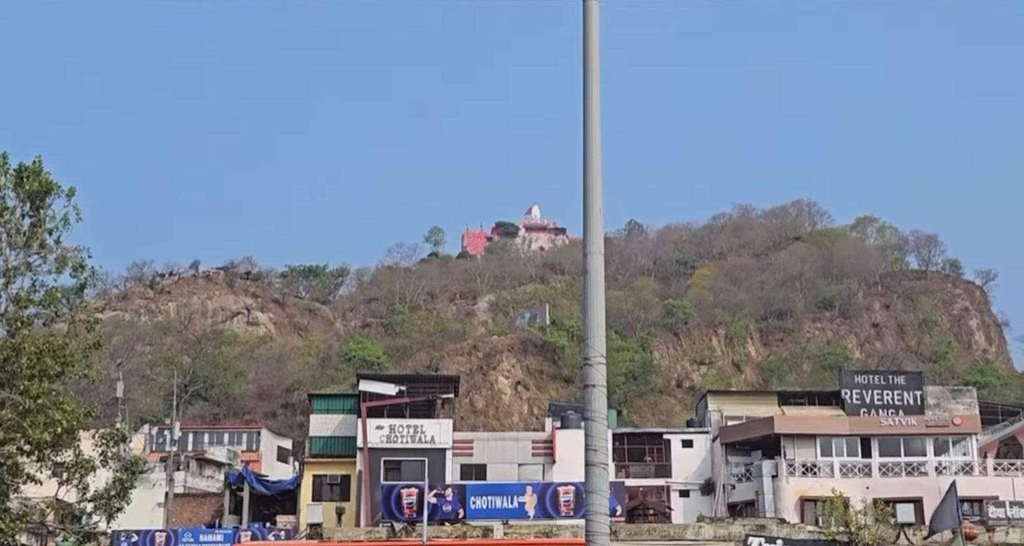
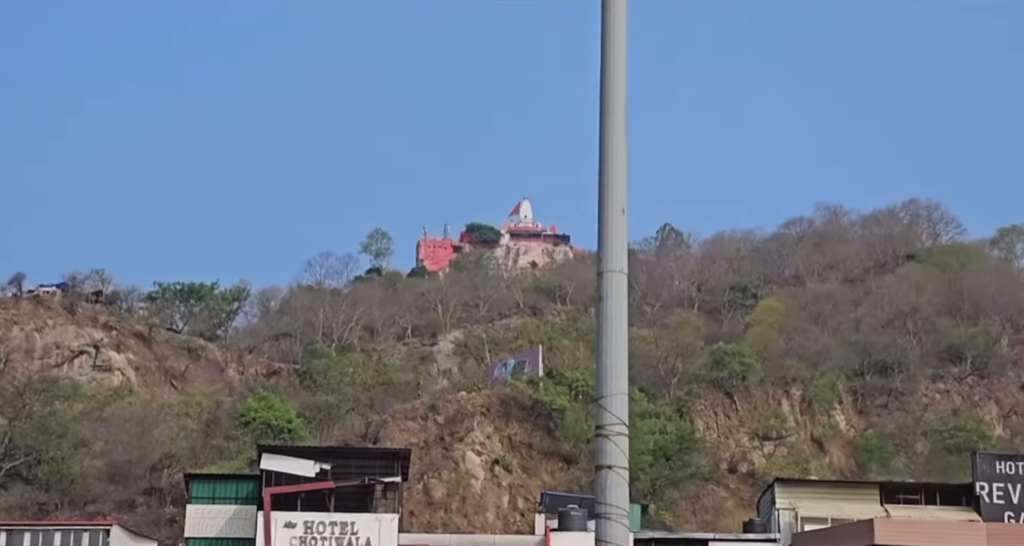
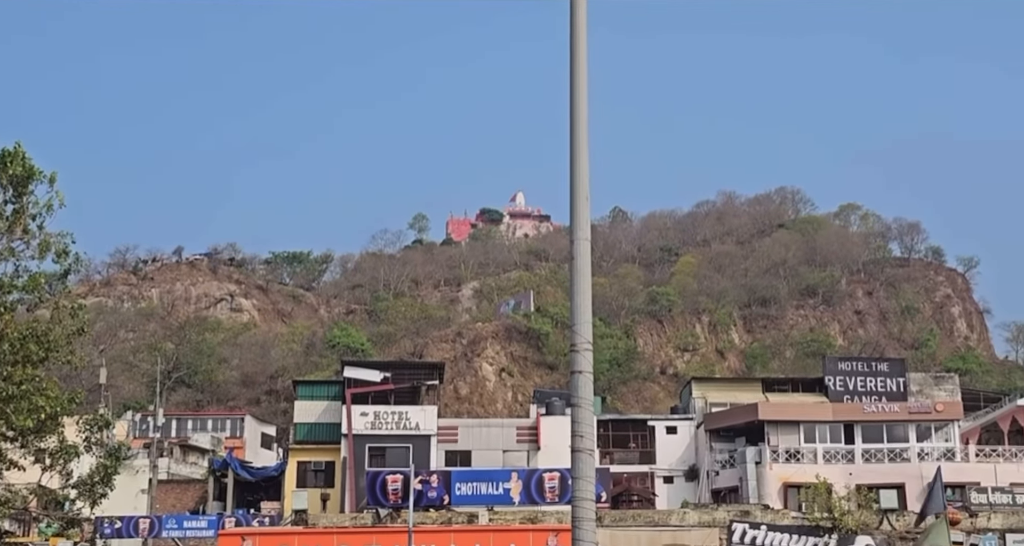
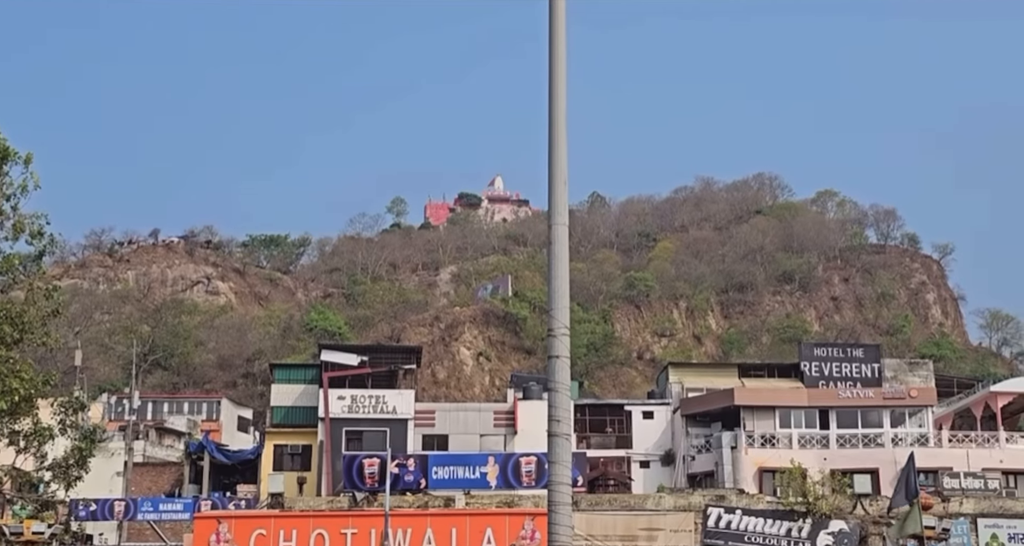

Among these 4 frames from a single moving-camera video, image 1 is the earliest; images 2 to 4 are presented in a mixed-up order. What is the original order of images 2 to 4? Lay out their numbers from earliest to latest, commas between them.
3, 4, 2
